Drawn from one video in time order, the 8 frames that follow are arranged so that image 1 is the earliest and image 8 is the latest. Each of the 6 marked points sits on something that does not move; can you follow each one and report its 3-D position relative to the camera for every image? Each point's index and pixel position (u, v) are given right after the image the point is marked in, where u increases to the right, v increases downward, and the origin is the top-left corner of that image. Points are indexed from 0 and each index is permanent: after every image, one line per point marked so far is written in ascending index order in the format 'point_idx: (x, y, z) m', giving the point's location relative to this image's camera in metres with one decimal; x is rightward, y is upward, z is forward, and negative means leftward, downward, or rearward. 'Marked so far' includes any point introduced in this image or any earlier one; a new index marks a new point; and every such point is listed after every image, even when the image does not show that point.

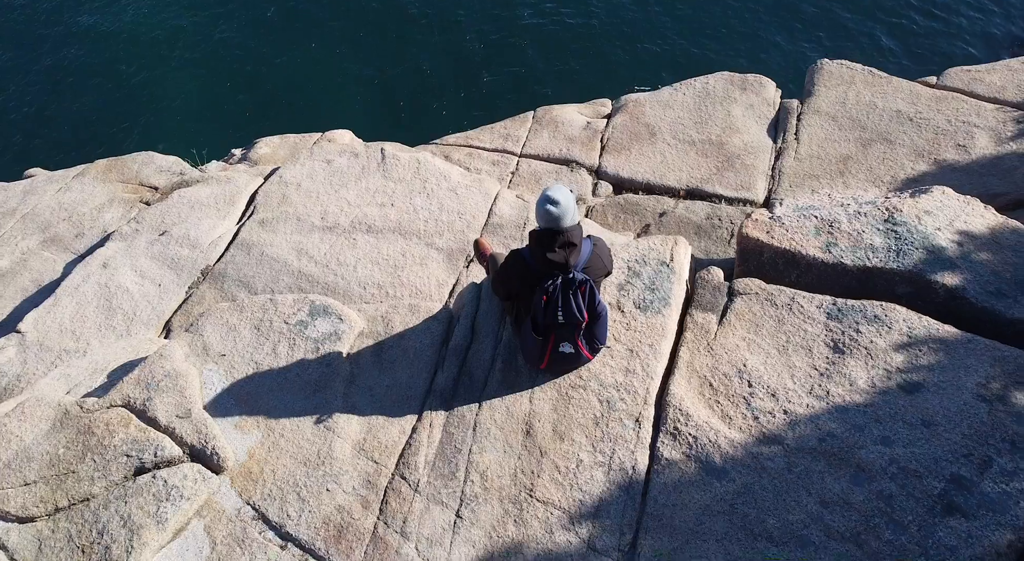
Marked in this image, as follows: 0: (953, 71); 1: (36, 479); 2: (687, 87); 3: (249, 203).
0: (+7.5, +3.5, +15.2) m
1: (-5.0, -2.1, +9.5) m
2: (+3.4, +3.7, +17.4) m
3: (-4.6, +1.4, +15.6) m
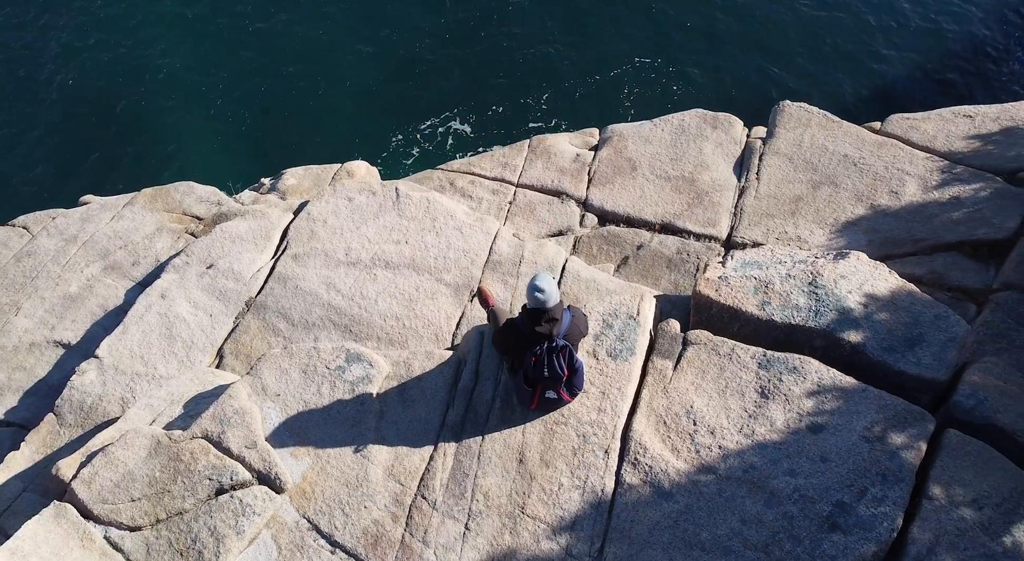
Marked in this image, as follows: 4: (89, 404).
0: (+7.4, +3.1, +17.5) m
1: (-5.1, -2.9, +12.2) m
2: (+3.4, +3.4, +19.6) m
3: (-4.6, +0.9, +18.0) m
4: (-7.5, -2.2, +15.8) m
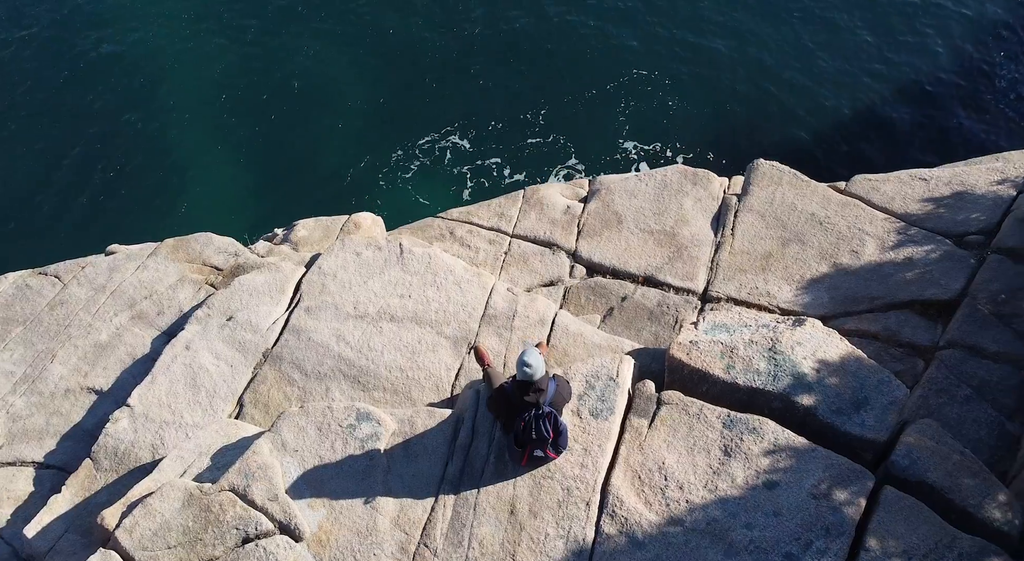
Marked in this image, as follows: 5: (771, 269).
0: (+7.3, +2.1, +19.0) m
1: (-5.2, -4.1, +13.8) m
2: (+3.2, +2.4, +21.1) m
3: (-4.7, -0.2, +19.6) m
4: (-7.6, -3.3, +17.4) m
5: (+5.2, +0.2, +18.1) m
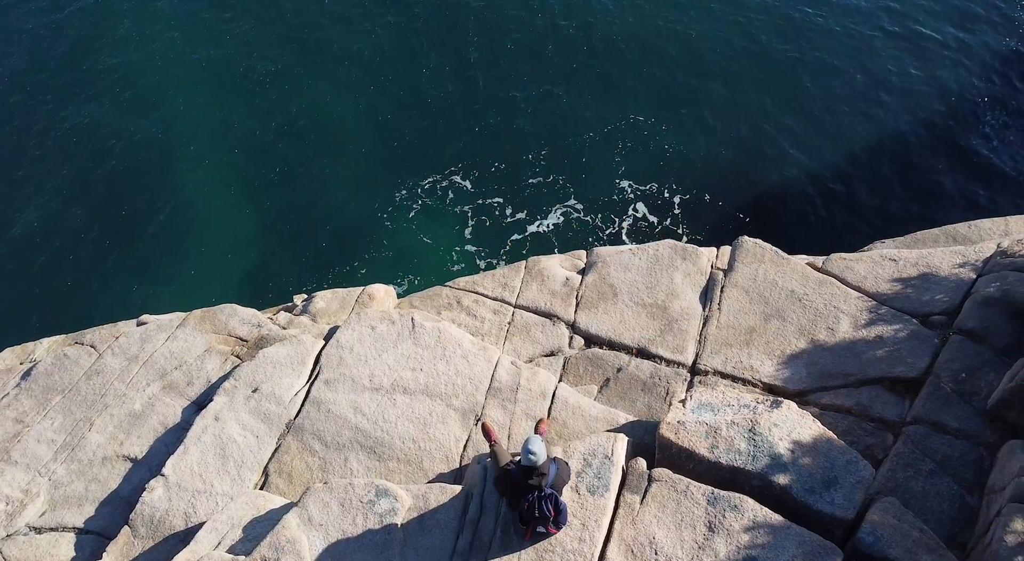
0: (+7.4, +0.5, +20.5) m
1: (-5.1, -5.7, +15.2) m
2: (+3.3, +0.7, +22.7) m
3: (-4.6, -1.9, +21.2) m
4: (-7.5, -5.0, +18.9) m
5: (+5.3, -1.4, +19.6) m
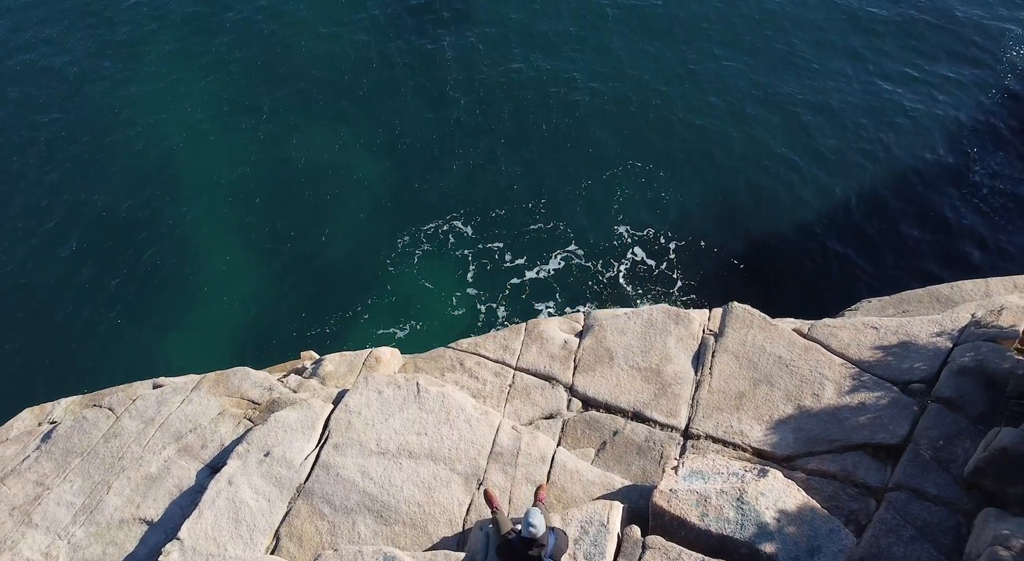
0: (+7.4, -1.1, +21.5) m
1: (-5.1, -7.1, +16.0) m
2: (+3.3, -0.9, +23.7) m
3: (-4.6, -3.6, +22.1) m
4: (-7.4, -6.6, +19.7) m
5: (+5.3, -2.9, +20.5) m
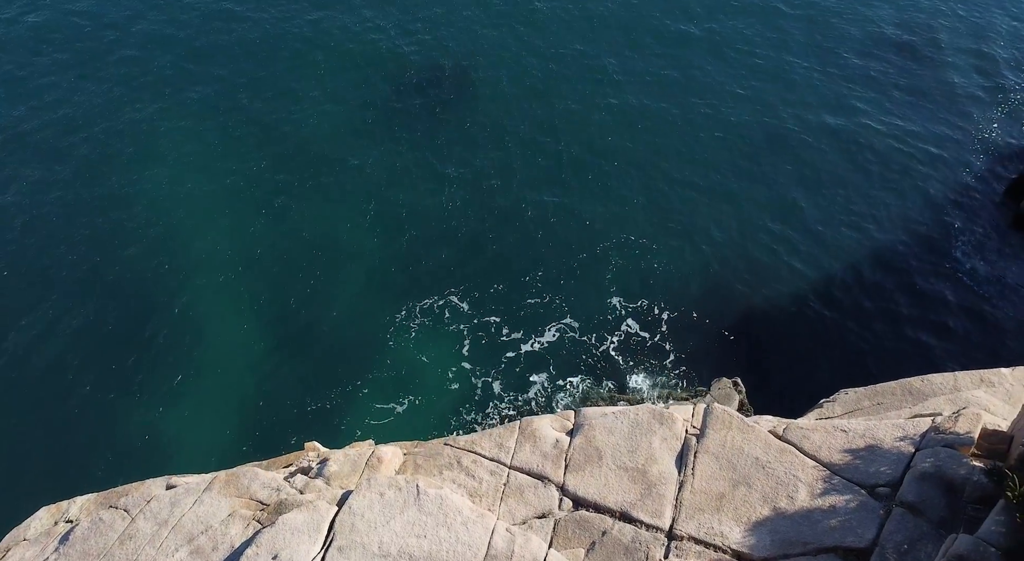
0: (+7.2, -3.7, +22.9) m
1: (-5.1, -9.7, +17.1) m
2: (+3.1, -3.8, +25.1) m
3: (-4.8, -6.5, +23.3) m
4: (-7.5, -9.4, +20.8) m
5: (+5.2, -5.6, +21.9) m
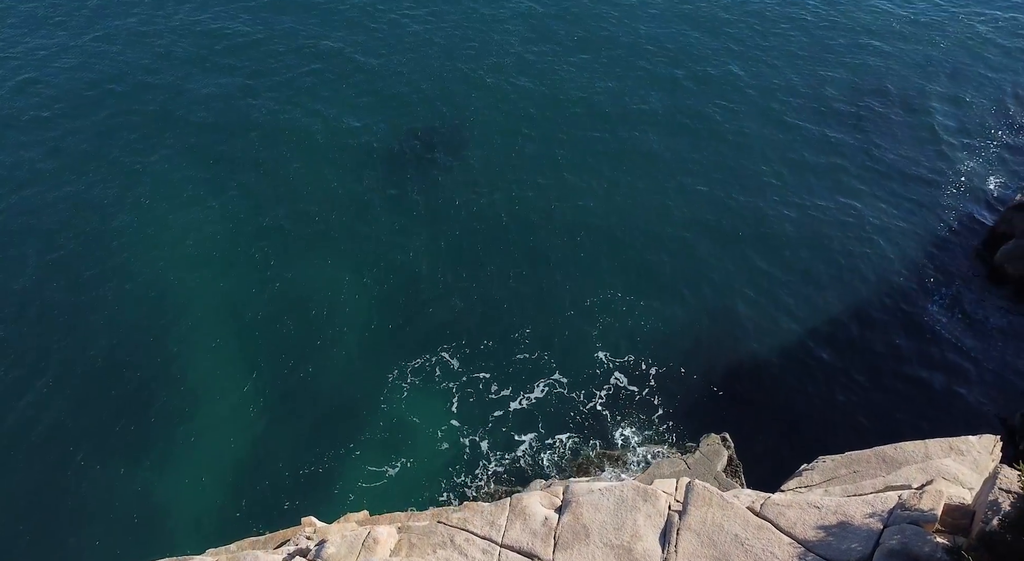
0: (+6.9, -6.0, +24.1) m
1: (-5.2, -12.0, +17.9) m
2: (+2.8, -6.2, +26.2) m
3: (-5.0, -9.0, +24.3) m
4: (-7.6, -11.9, +21.6) m
5: (+4.9, -7.8, +22.9) m
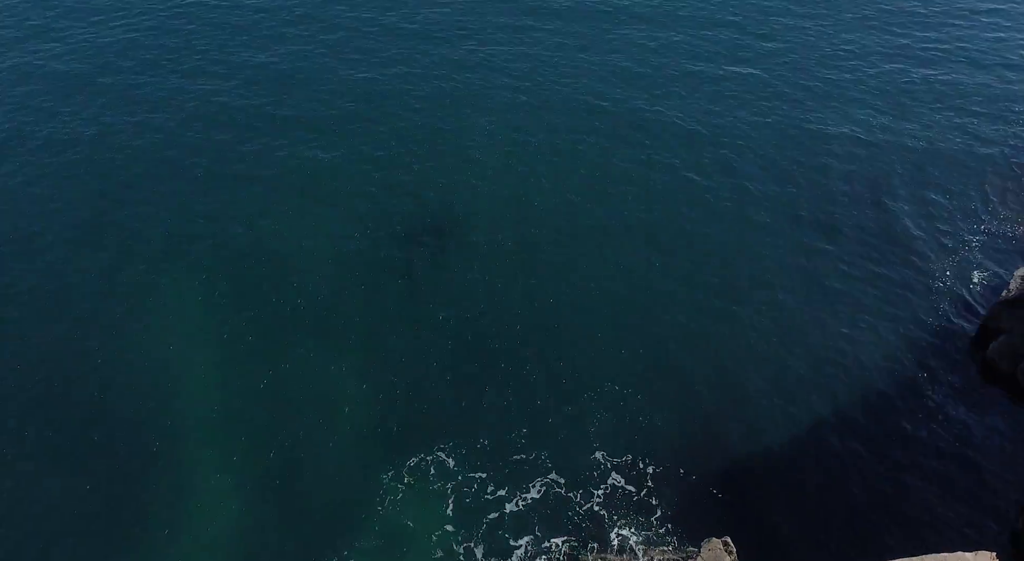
0: (+7.0, -9.2, +23.7) m
1: (-5.0, -14.7, +16.9) m
2: (+2.9, -9.7, +25.8) m
3: (-4.9, -12.4, +23.5) m
4: (-7.5, -15.0, +20.5) m
5: (+5.1, -11.0, +22.4) m
